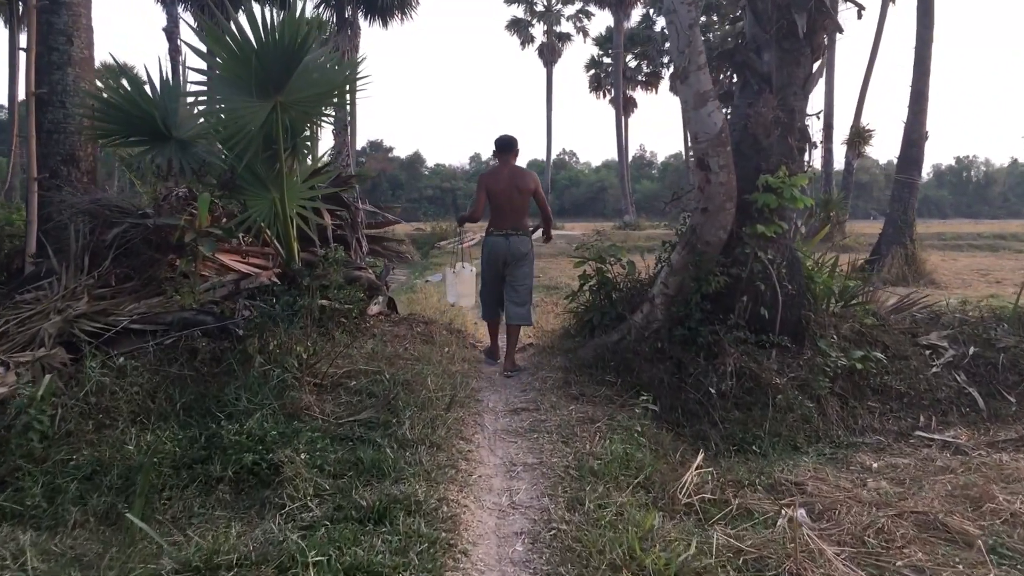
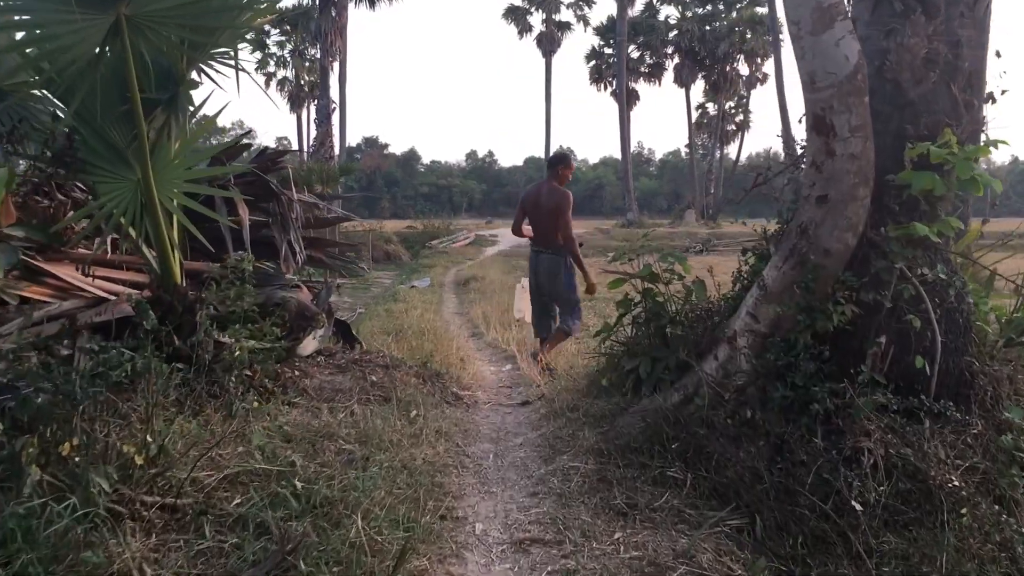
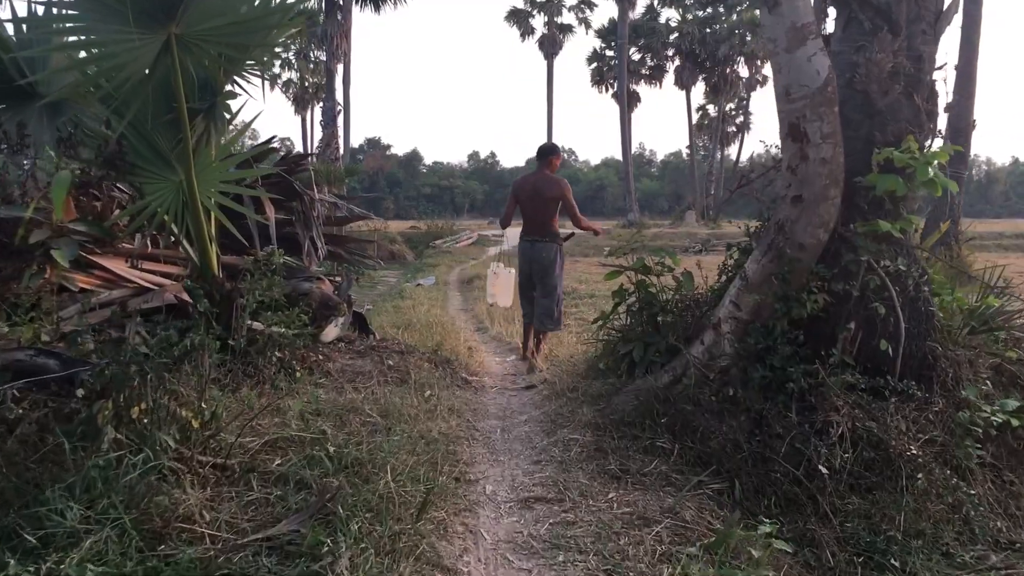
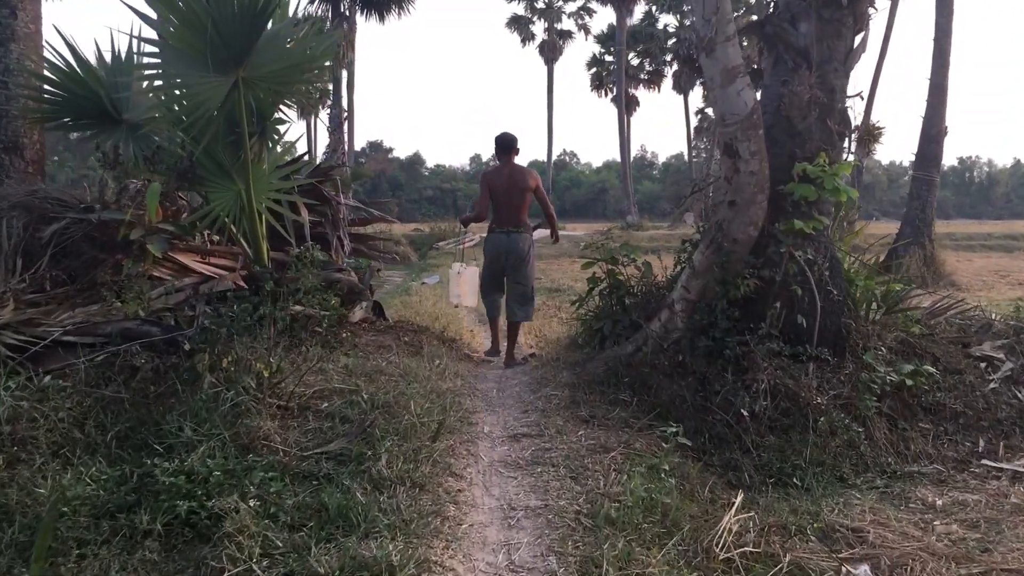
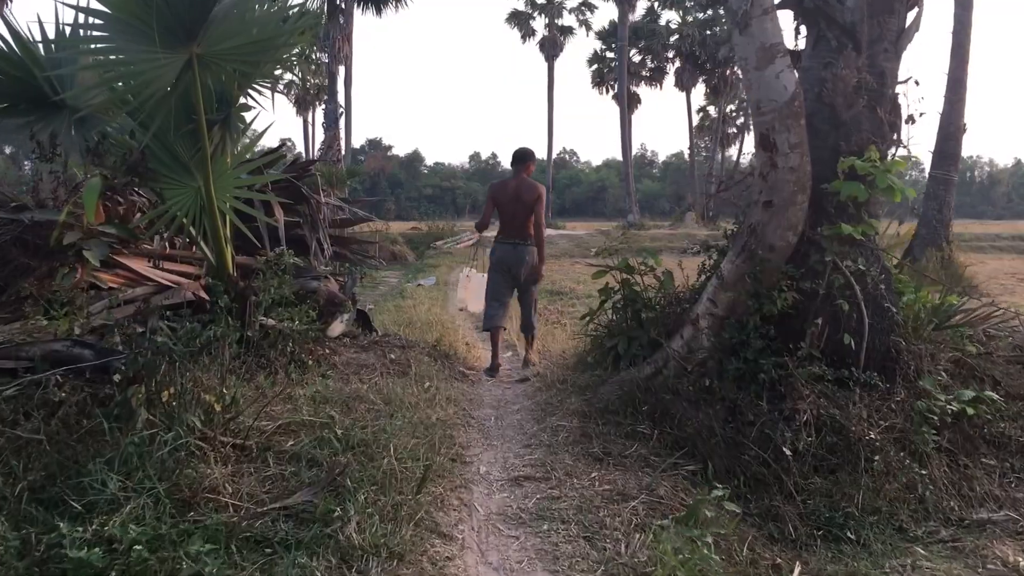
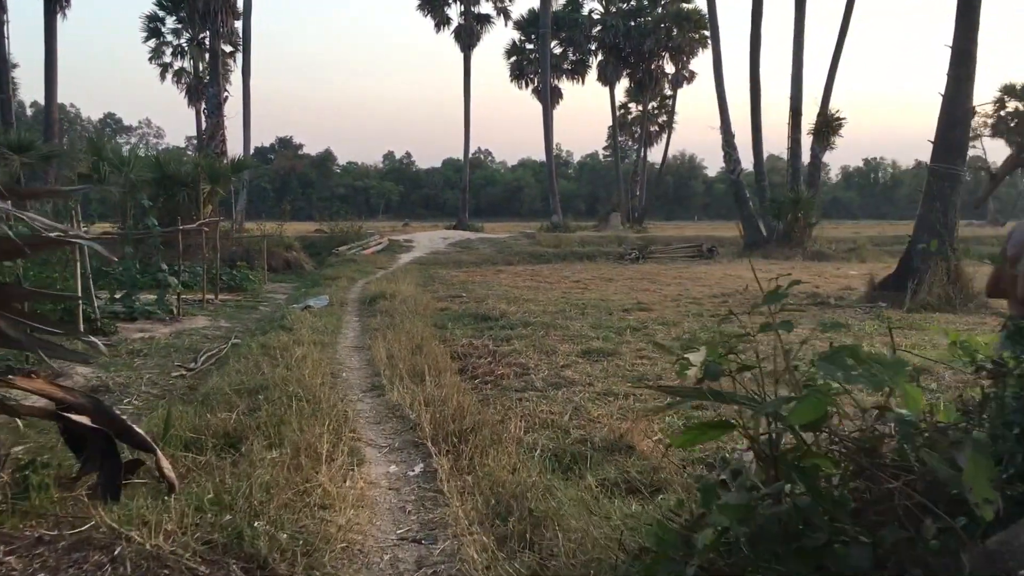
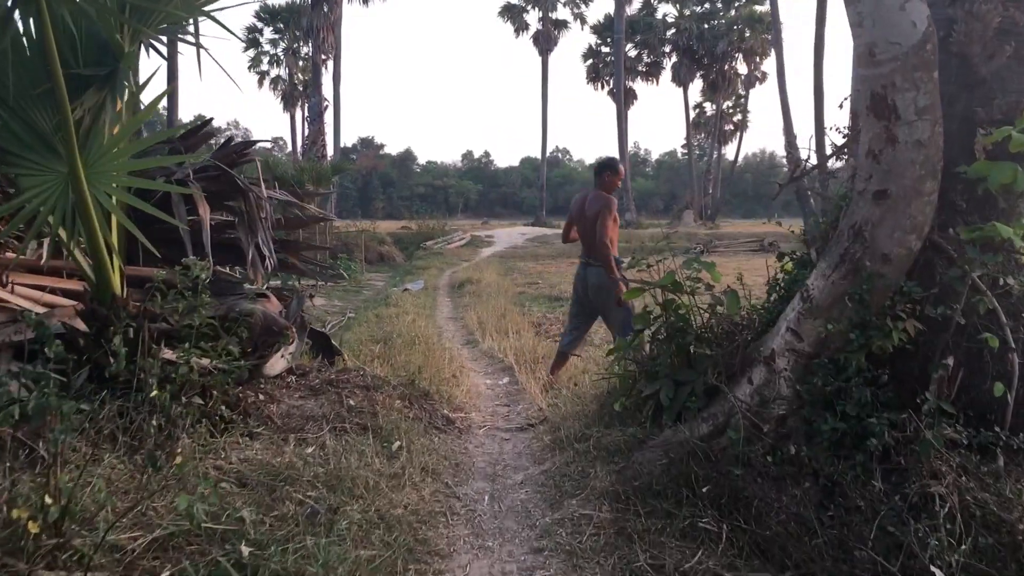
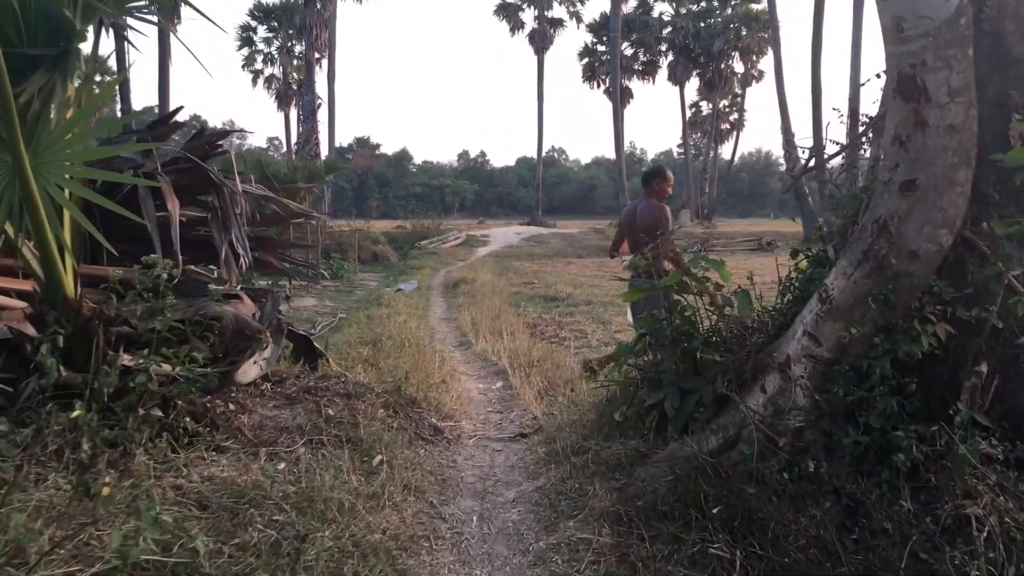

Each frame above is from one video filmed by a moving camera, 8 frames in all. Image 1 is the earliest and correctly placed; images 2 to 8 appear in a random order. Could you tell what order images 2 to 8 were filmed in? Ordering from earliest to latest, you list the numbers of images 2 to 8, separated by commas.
4, 5, 3, 2, 7, 8, 6
